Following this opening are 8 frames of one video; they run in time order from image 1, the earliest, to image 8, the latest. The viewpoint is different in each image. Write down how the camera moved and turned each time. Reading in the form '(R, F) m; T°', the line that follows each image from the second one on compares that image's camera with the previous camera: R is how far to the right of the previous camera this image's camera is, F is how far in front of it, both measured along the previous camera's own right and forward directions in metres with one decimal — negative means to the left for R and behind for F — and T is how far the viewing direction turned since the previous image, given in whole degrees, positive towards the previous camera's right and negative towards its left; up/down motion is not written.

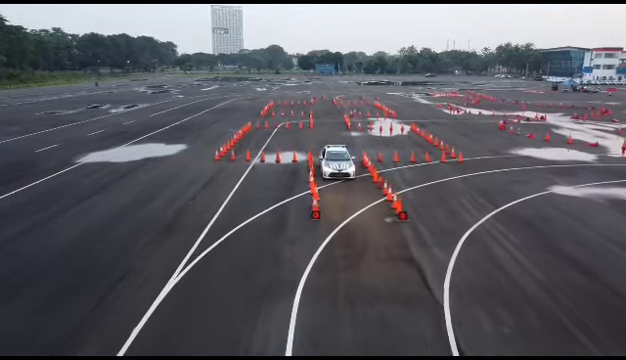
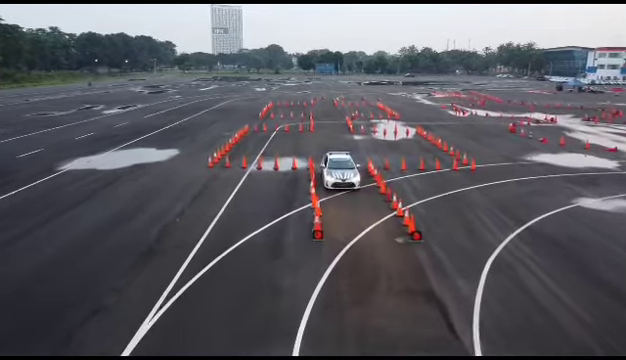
(-0.1, +1.9) m; 0°
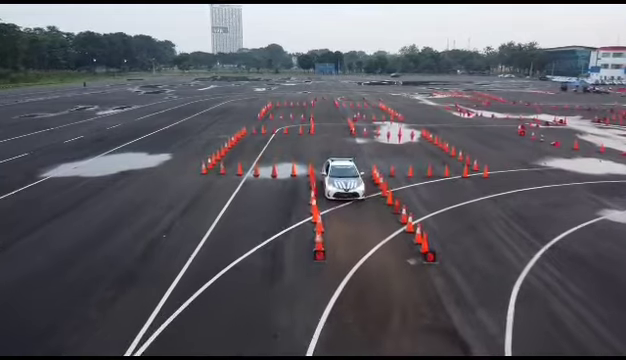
(0.0, +1.6) m; 0°
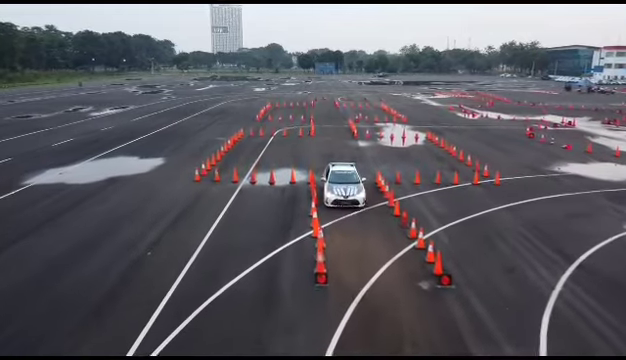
(0.0, +1.4) m; 0°
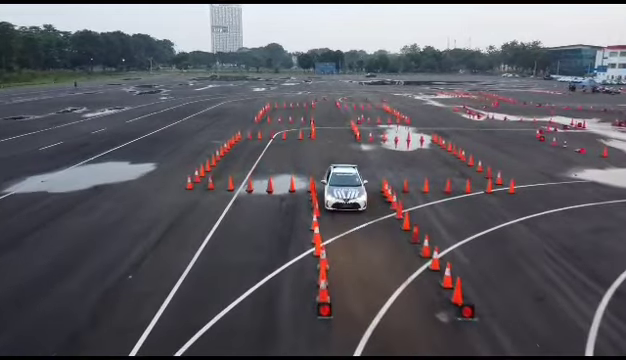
(0.0, +1.5) m; 0°
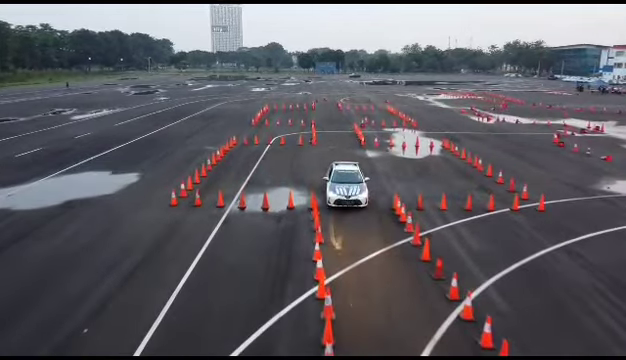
(-0.1, +2.5) m; 0°
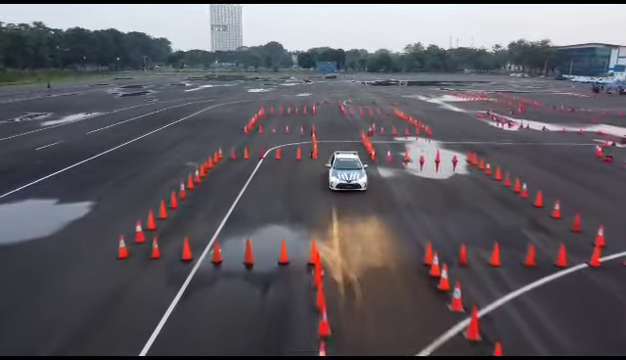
(0.0, +4.8) m; 0°
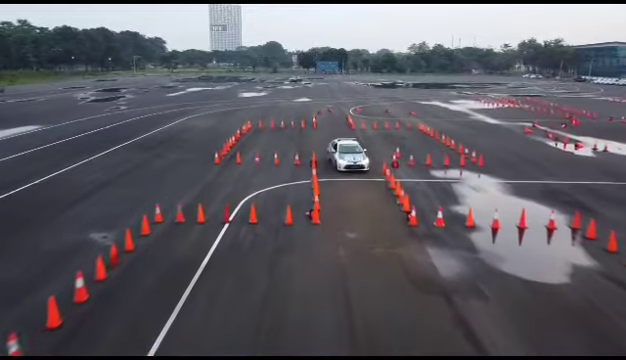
(0.0, +10.4) m; 0°
